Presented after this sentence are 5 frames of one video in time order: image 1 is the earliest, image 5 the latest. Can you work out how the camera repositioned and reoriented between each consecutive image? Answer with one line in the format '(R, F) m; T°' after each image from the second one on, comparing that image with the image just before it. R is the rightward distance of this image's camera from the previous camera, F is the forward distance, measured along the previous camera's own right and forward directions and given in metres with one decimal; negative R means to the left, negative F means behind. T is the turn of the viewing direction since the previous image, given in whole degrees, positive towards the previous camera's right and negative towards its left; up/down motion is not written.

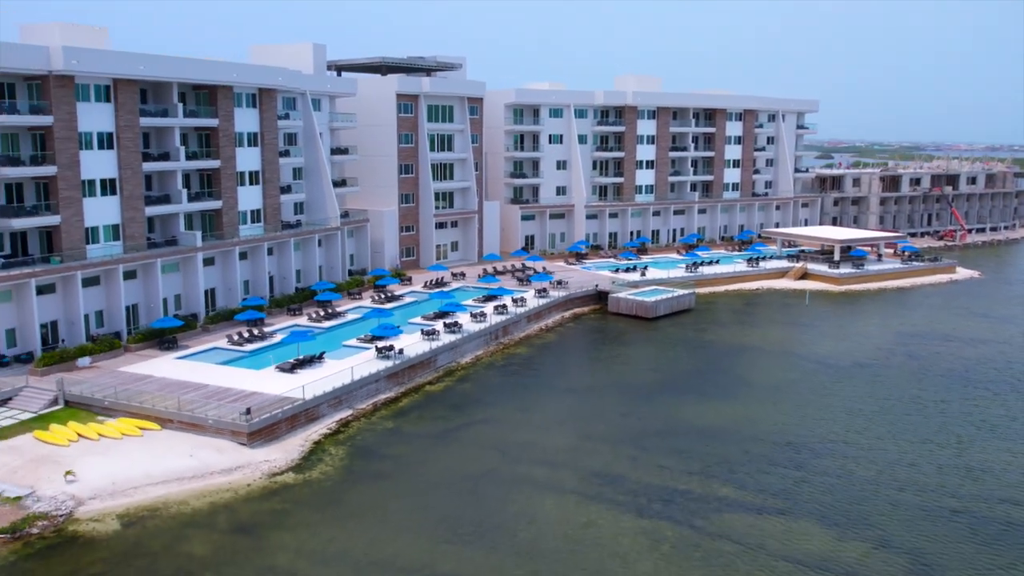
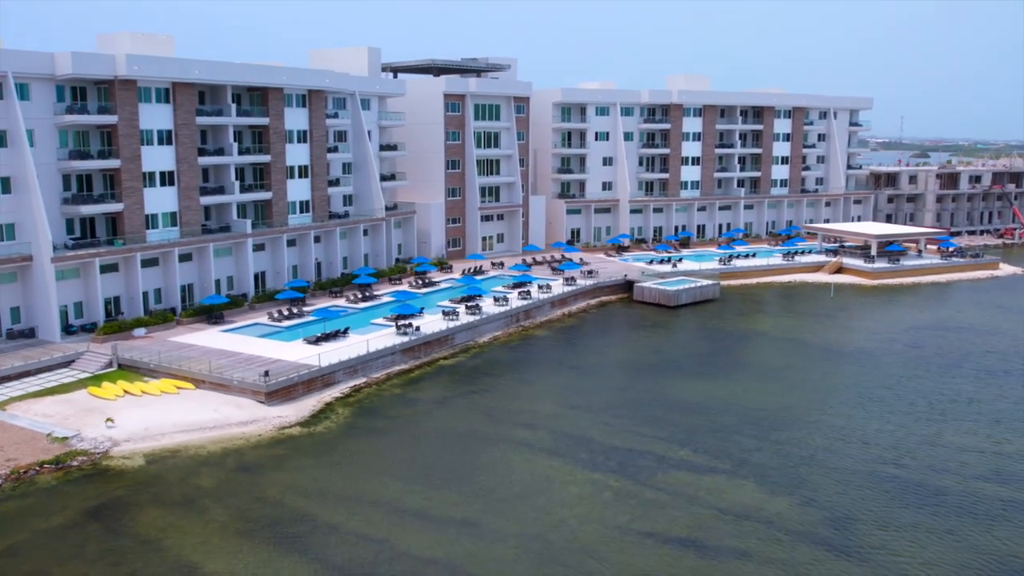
(+5.4, -4.5) m; -6°
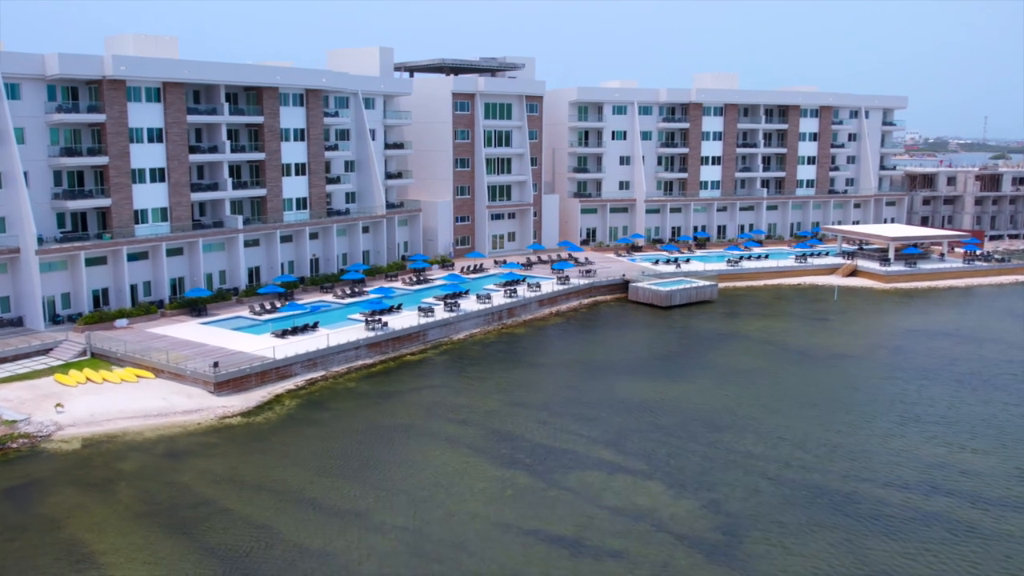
(+7.0, -0.1) m; -5°
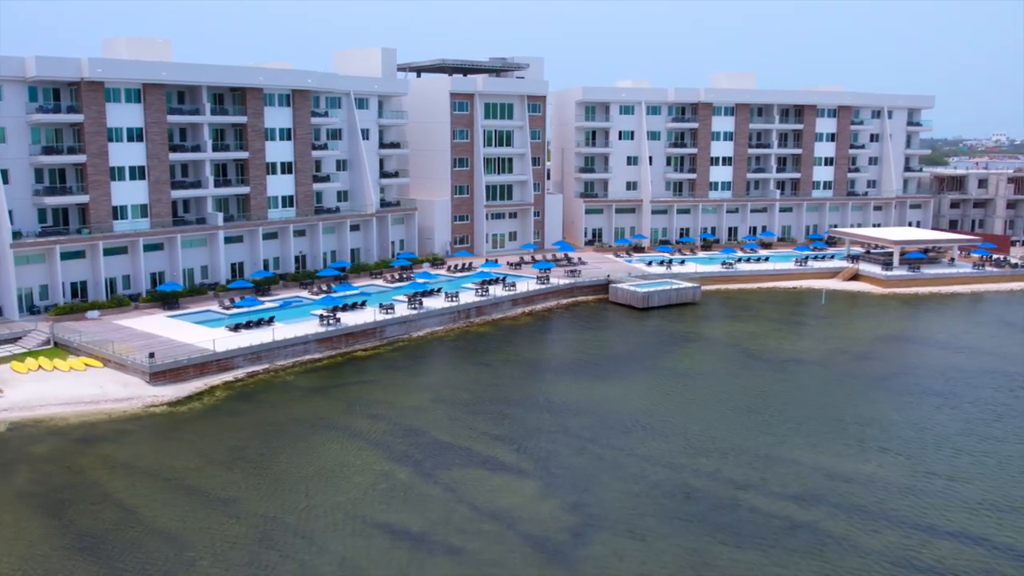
(+8.4, -0.1) m; -5°
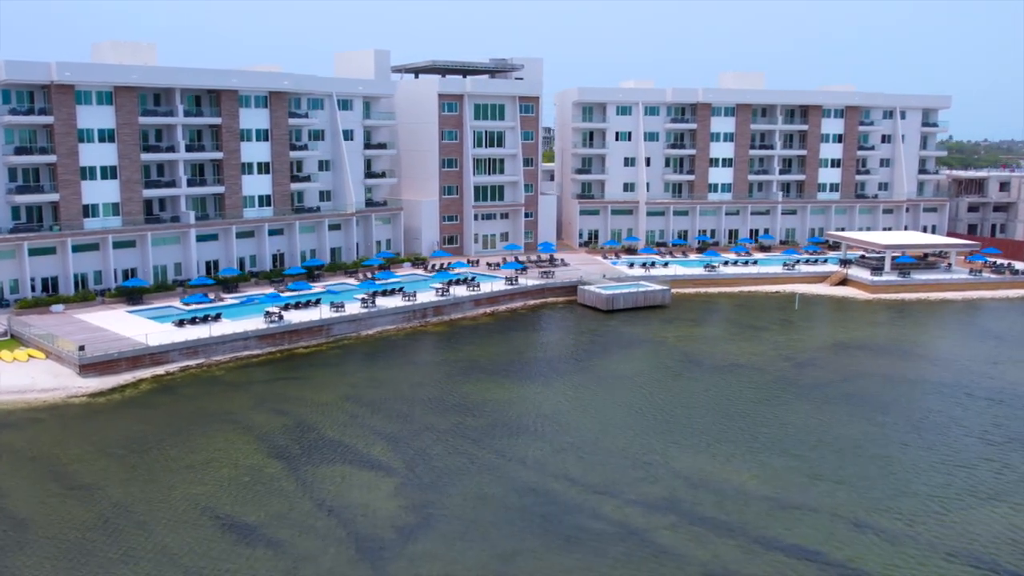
(+8.9, +0.1) m; -5°
